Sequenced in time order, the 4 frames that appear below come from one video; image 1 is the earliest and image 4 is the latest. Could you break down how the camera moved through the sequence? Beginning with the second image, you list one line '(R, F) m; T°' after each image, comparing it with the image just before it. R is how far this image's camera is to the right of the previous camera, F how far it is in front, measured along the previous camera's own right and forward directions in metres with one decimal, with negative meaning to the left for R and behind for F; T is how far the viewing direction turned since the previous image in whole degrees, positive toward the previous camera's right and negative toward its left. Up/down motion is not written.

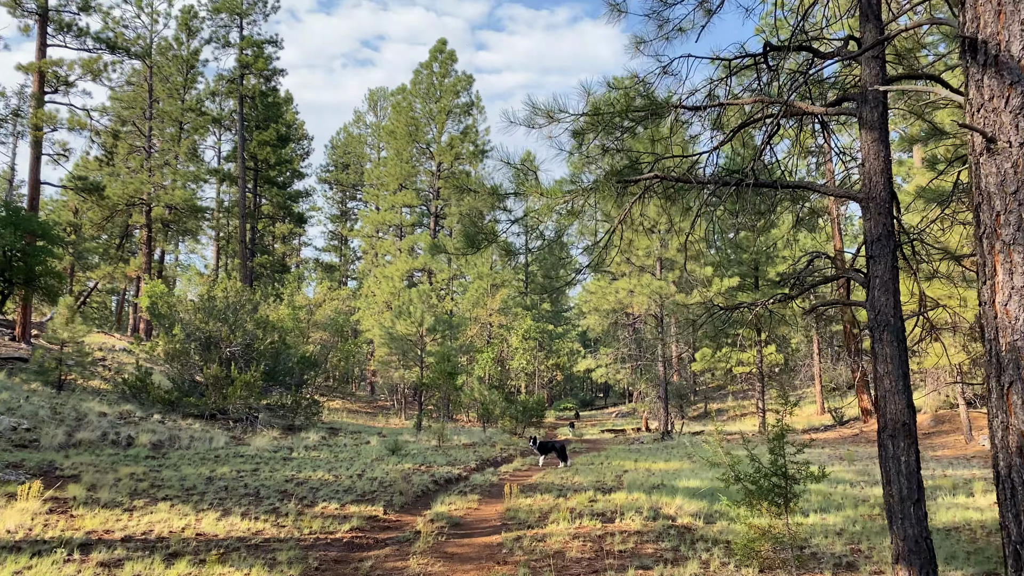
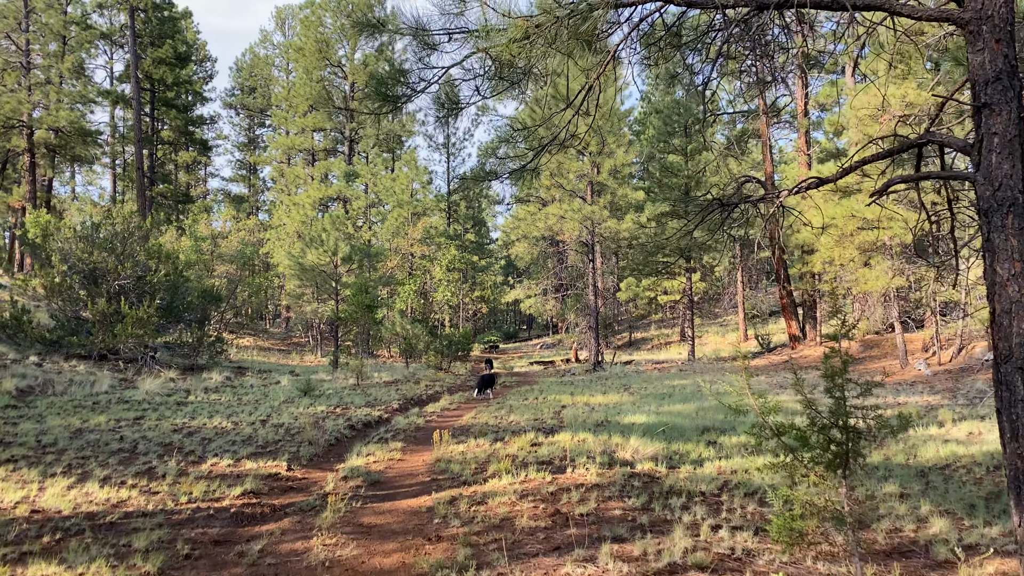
(0.0, +1.1) m; +5°
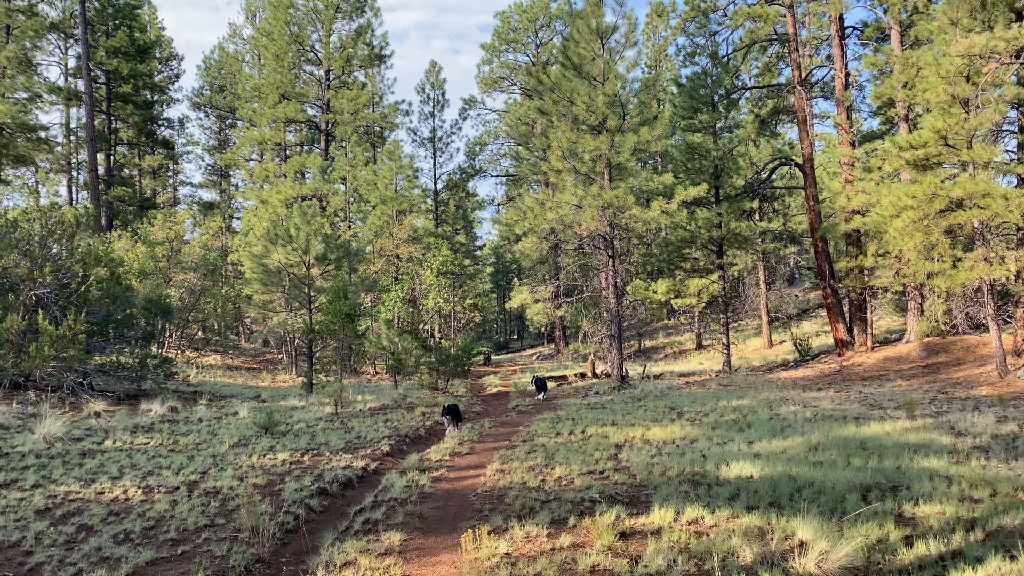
(-0.4, +2.6) m; +1°
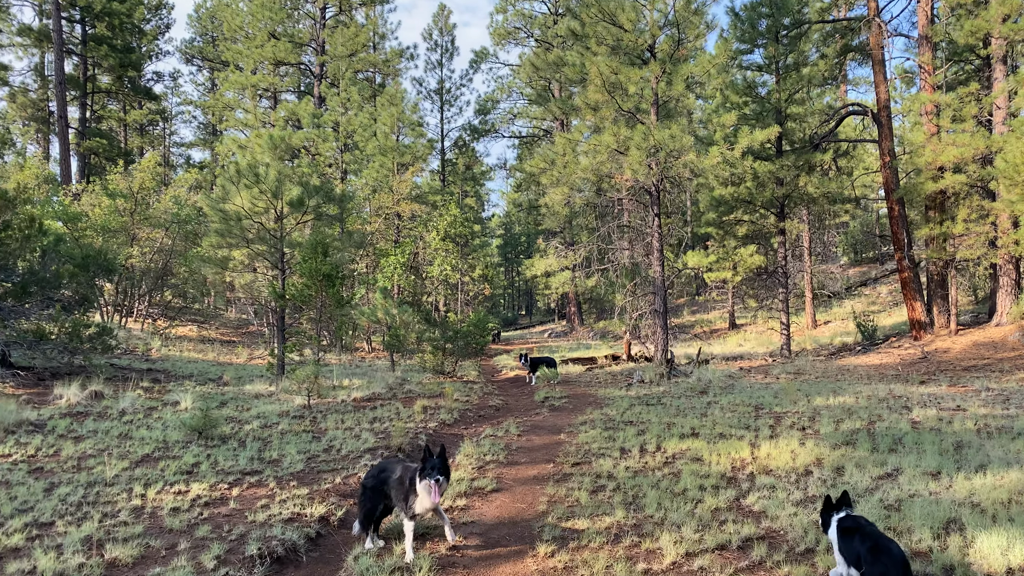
(-0.3, +2.6) m; 0°
